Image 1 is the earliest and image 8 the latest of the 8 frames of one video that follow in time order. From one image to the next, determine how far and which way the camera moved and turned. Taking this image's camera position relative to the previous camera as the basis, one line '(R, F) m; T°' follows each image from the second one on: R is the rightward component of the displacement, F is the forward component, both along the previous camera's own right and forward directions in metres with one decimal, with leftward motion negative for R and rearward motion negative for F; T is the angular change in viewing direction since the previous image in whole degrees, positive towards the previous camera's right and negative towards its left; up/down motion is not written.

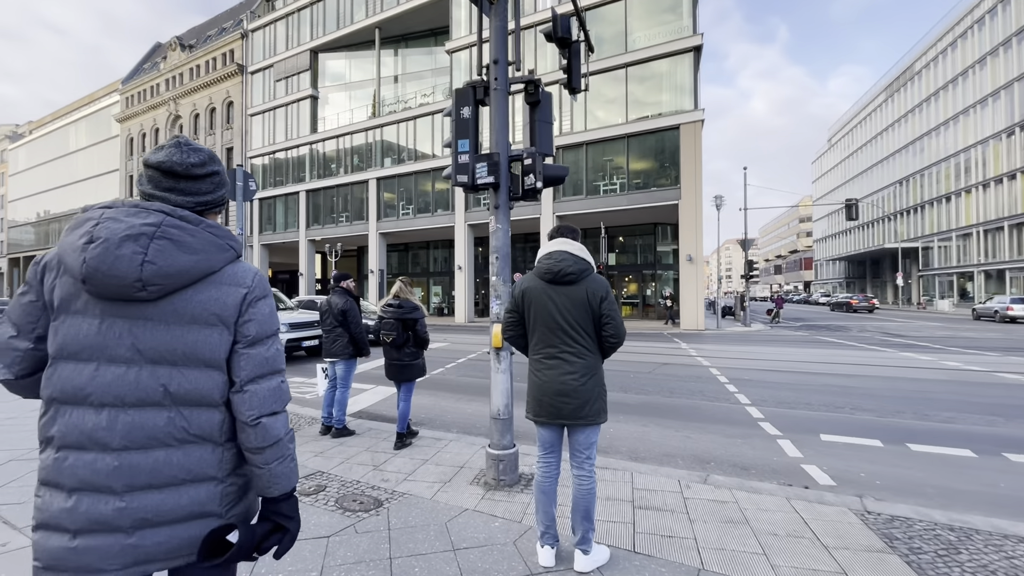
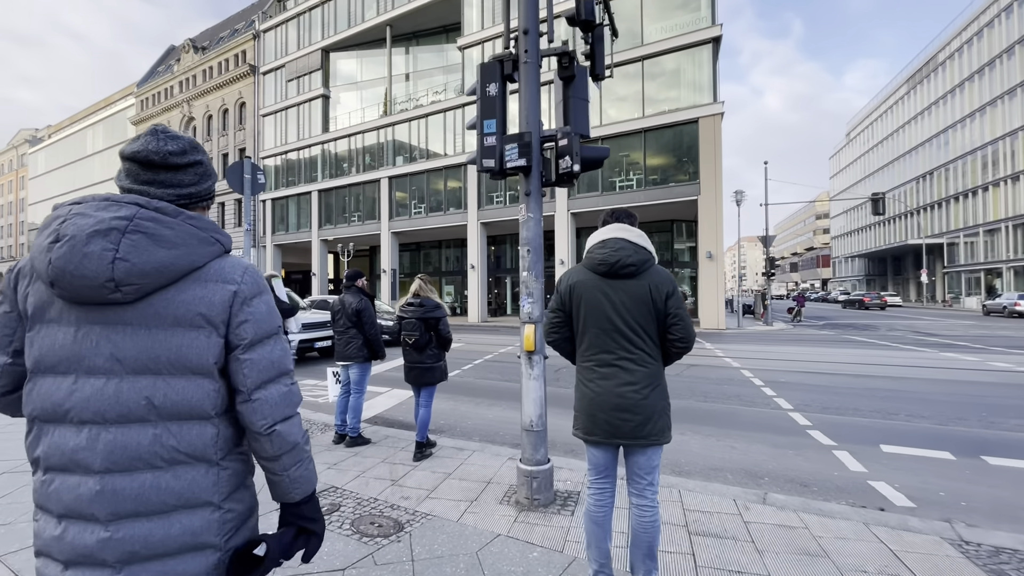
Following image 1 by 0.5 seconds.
(-0.2, +0.5) m; -1°
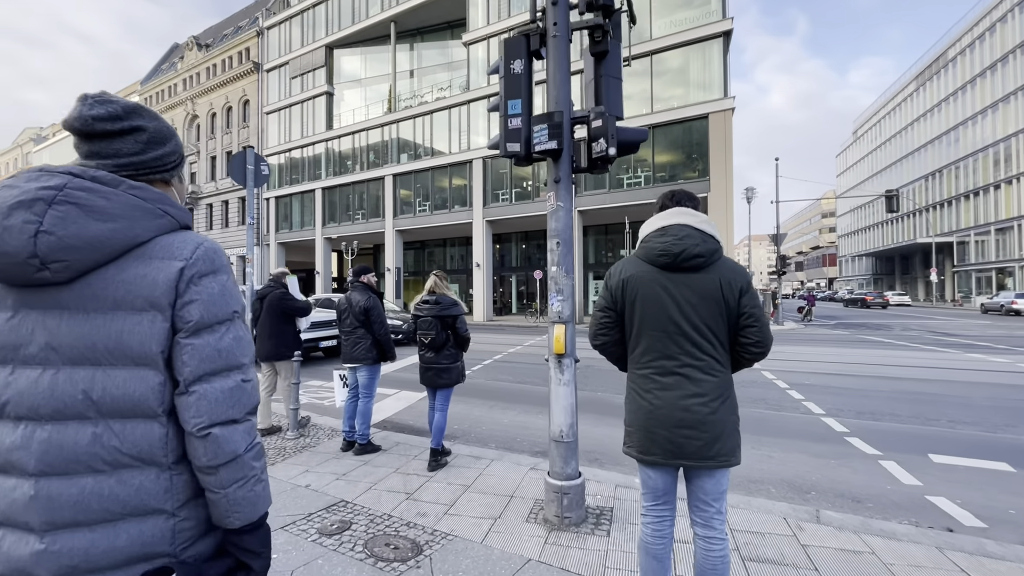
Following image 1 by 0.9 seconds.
(-0.2, +0.4) m; 0°
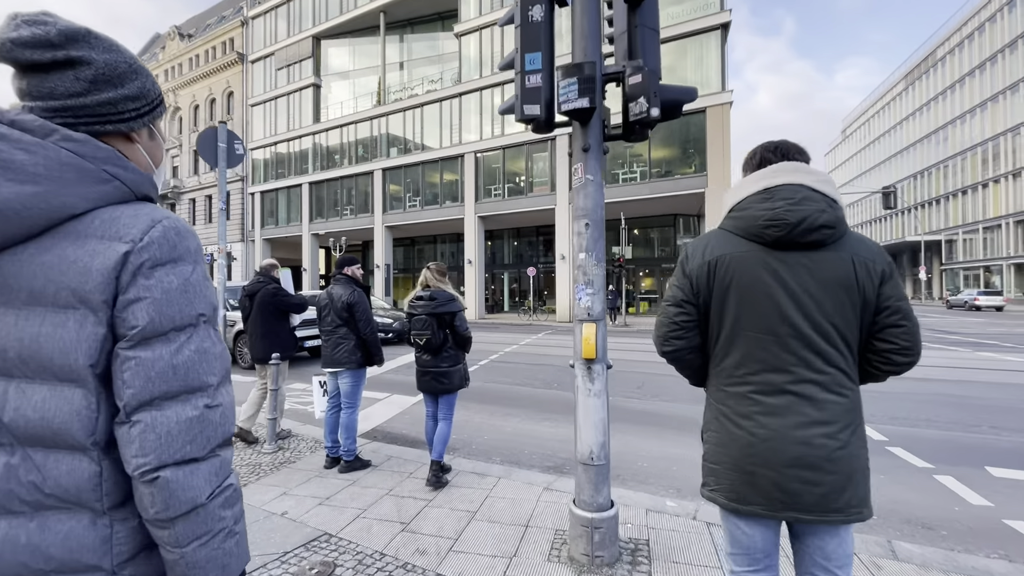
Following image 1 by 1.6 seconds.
(-0.2, +0.6) m; +1°
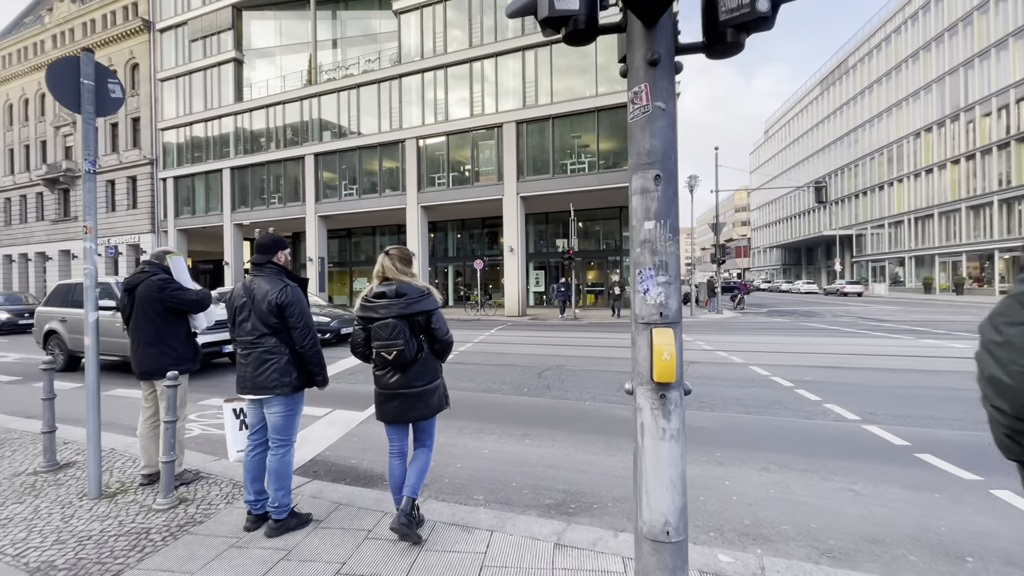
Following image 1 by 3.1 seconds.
(-0.4, +1.1) m; +7°
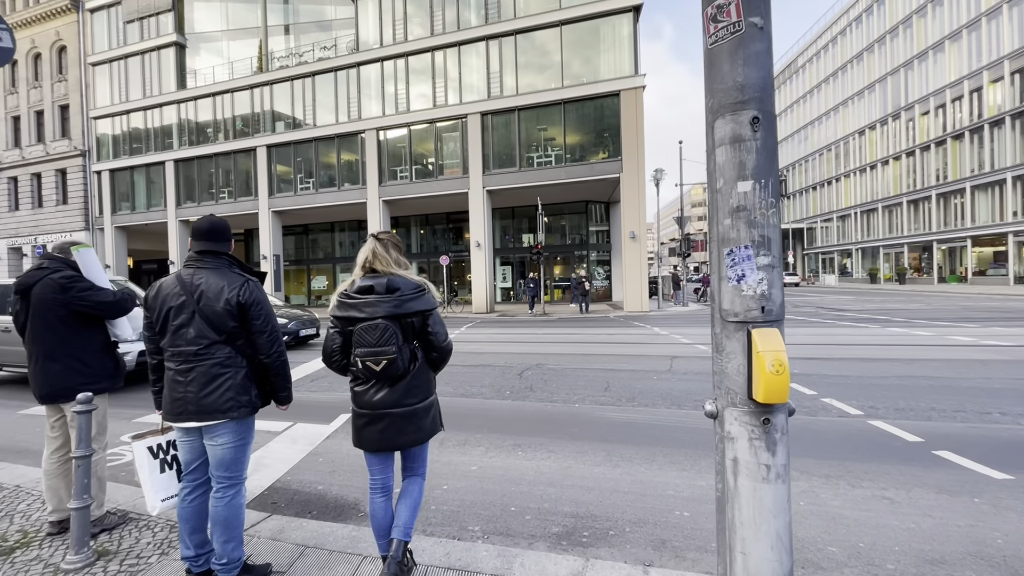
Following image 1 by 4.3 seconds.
(-0.2, +0.6) m; +4°
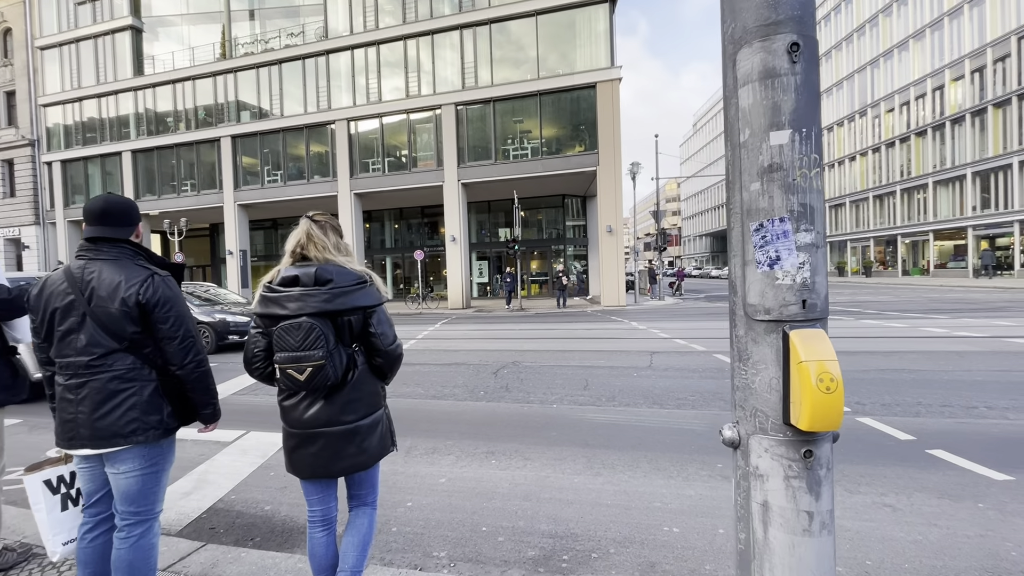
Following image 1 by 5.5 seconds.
(+0.1, +0.4) m; +3°
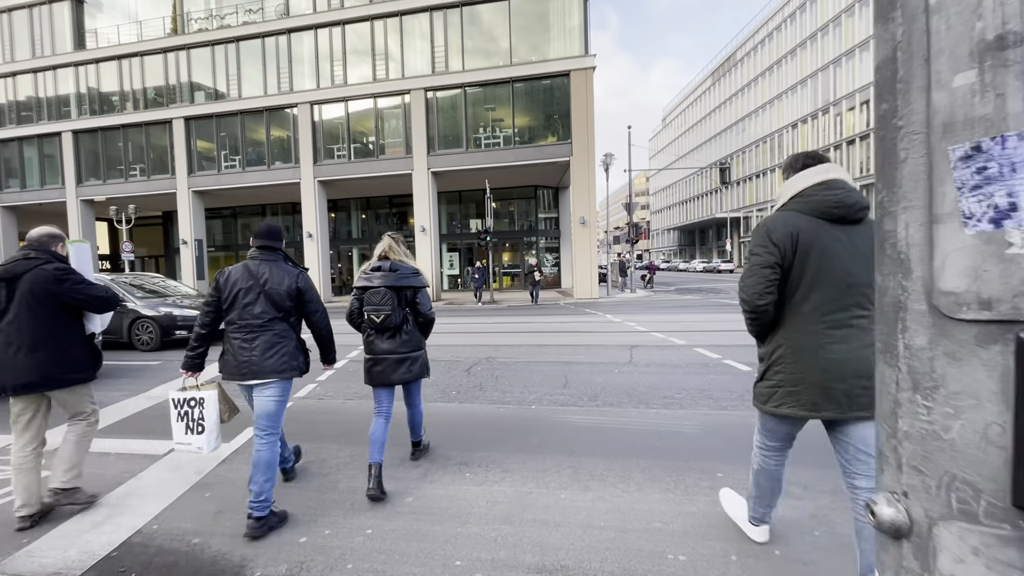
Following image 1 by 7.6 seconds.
(-0.1, +0.5) m; +4°
